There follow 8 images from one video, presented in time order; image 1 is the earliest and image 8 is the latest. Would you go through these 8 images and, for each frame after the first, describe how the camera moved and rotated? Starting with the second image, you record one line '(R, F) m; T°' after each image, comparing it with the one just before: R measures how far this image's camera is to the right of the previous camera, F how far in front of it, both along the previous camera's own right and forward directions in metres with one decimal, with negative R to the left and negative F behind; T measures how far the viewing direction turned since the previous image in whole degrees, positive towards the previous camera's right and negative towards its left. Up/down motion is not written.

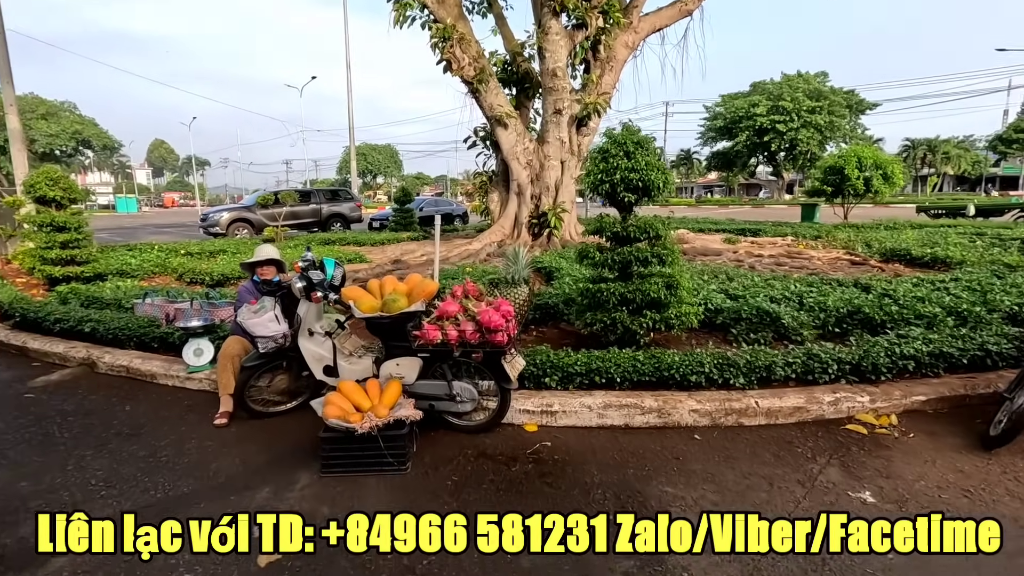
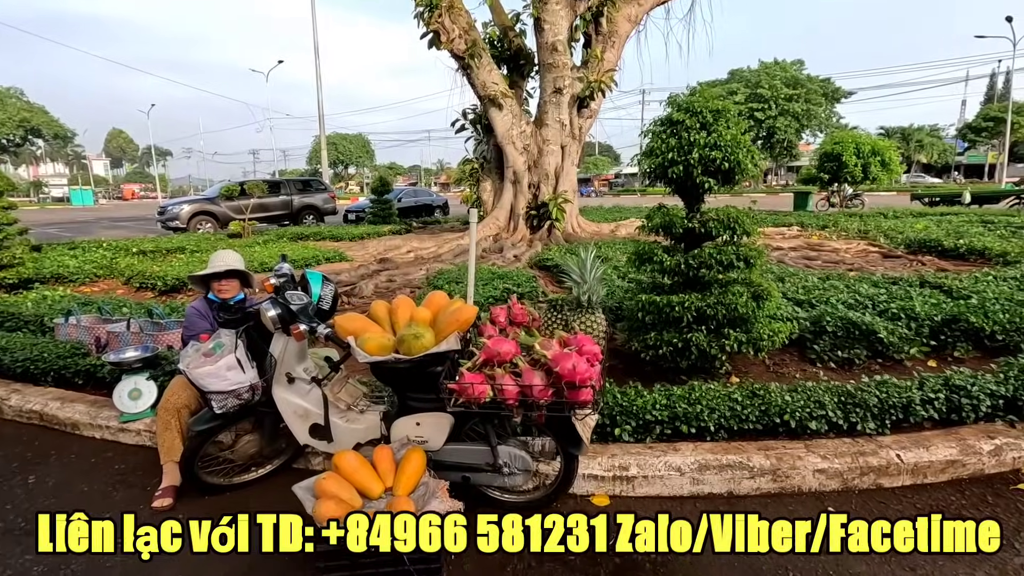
(-0.5, +1.2) m; +3°
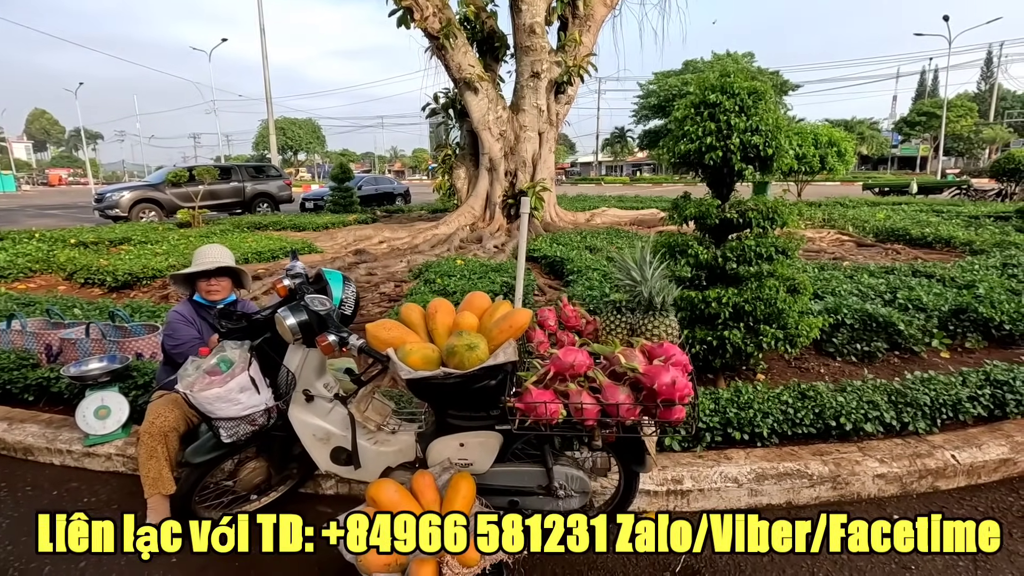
(-0.4, +0.4) m; +5°
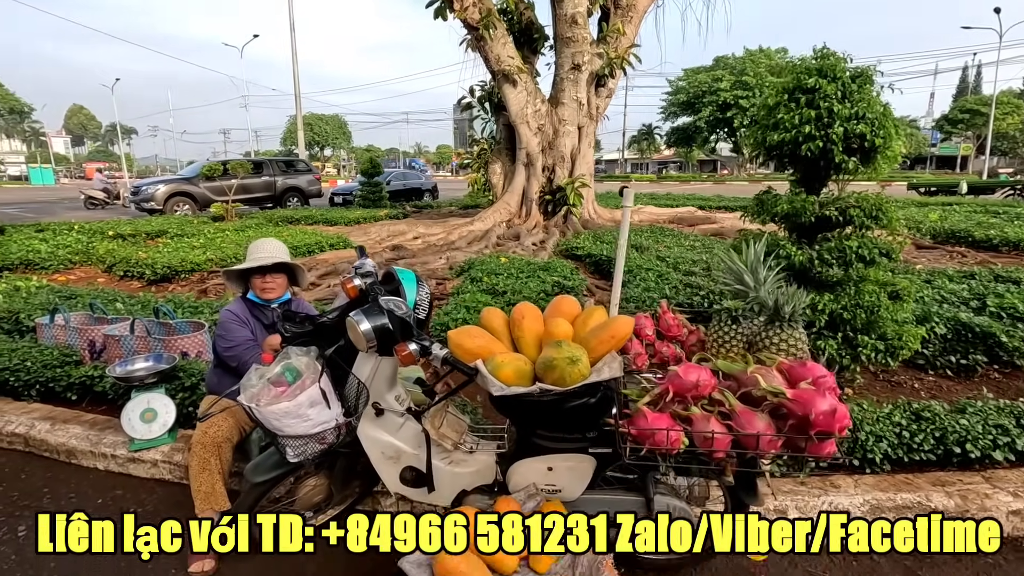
(-0.3, +0.3) m; -2°
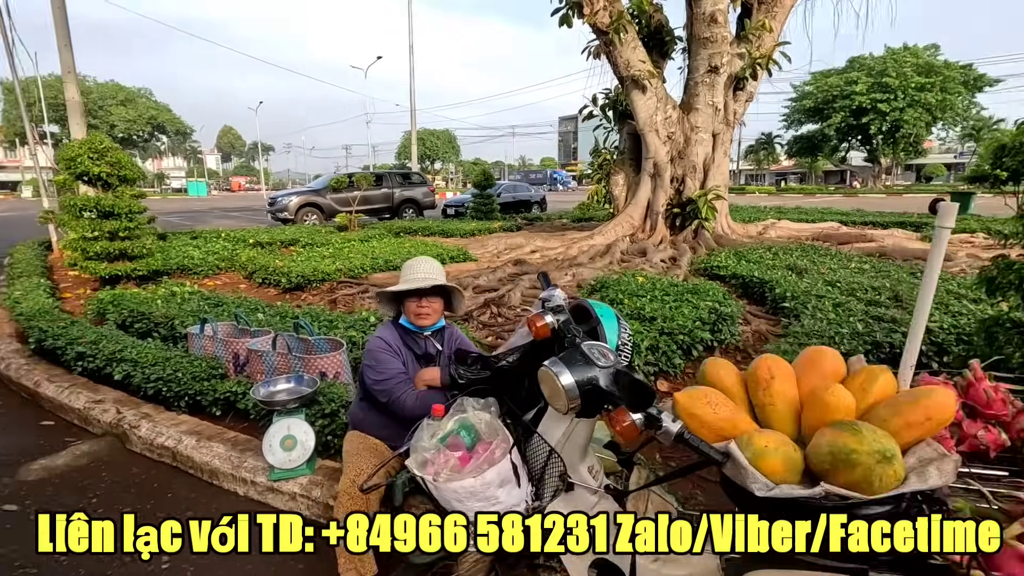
(-0.4, +0.4) m; -10°
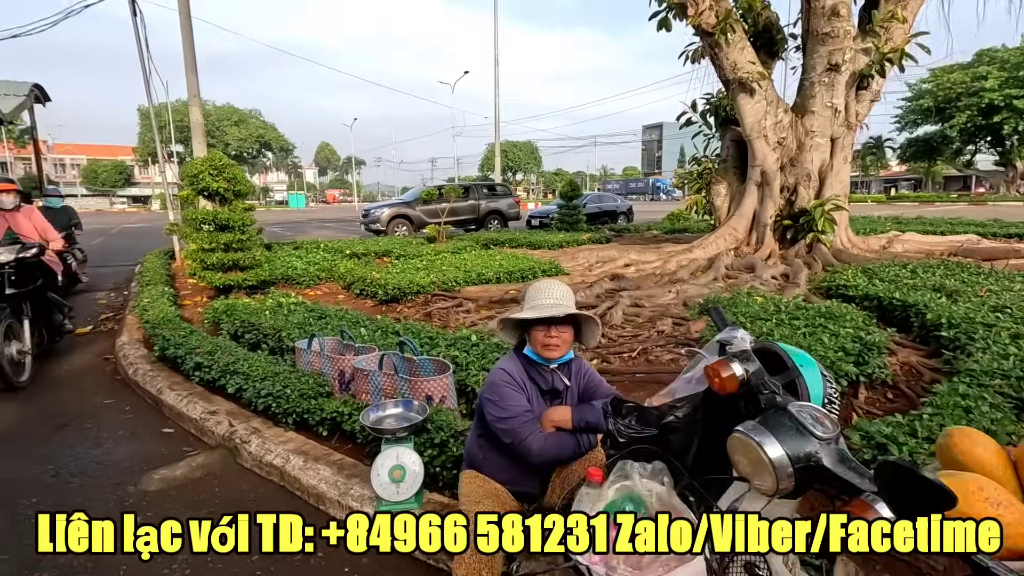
(-0.2, +0.3) m; -8°
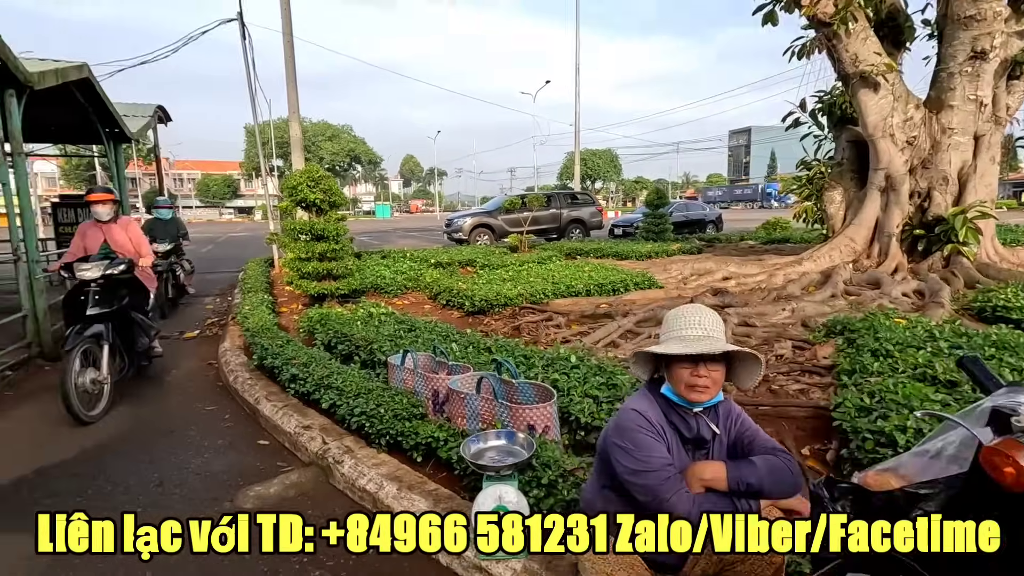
(-0.2, +0.3) m; -8°
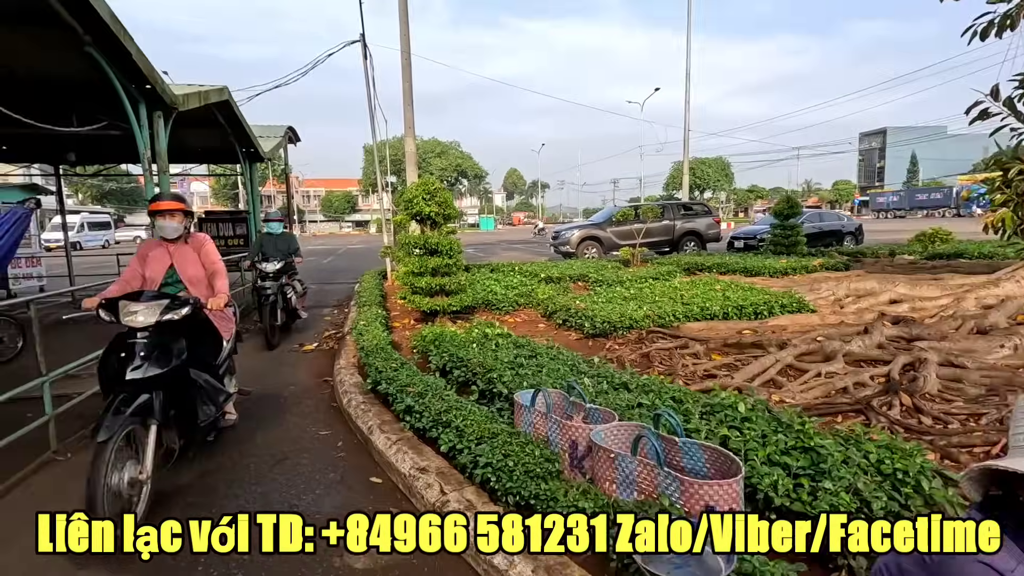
(-0.3, +0.6) m; -11°
